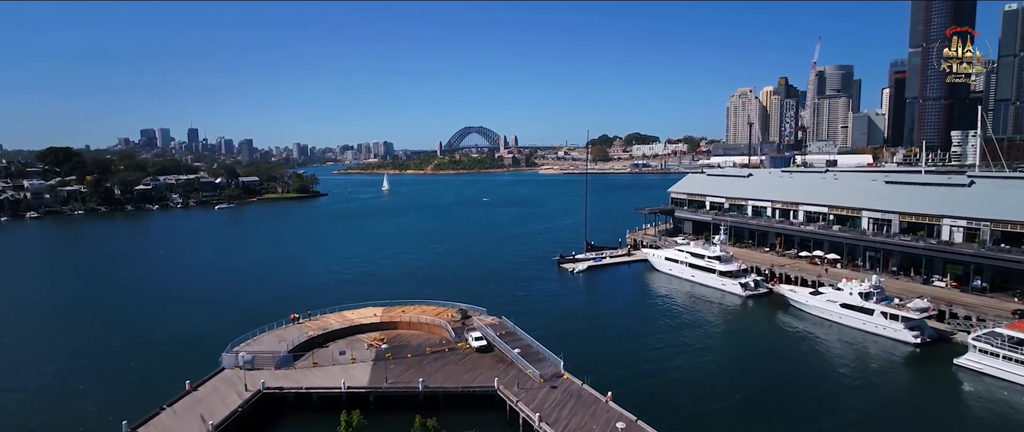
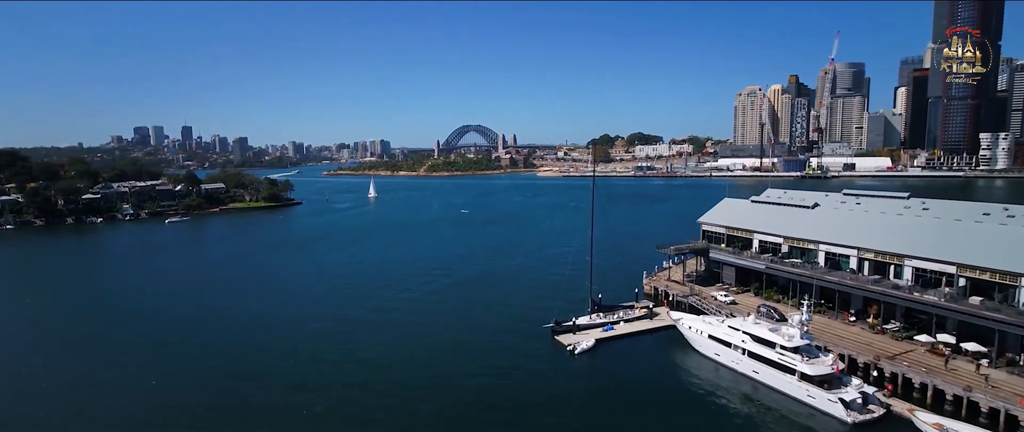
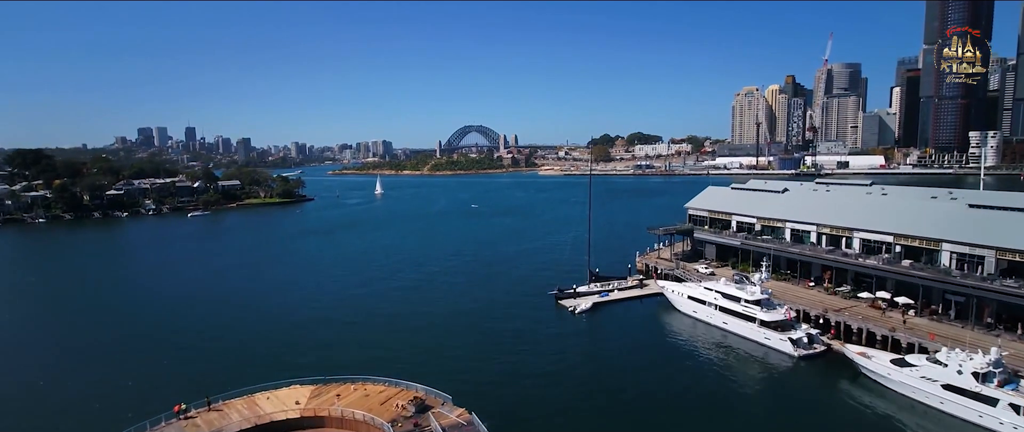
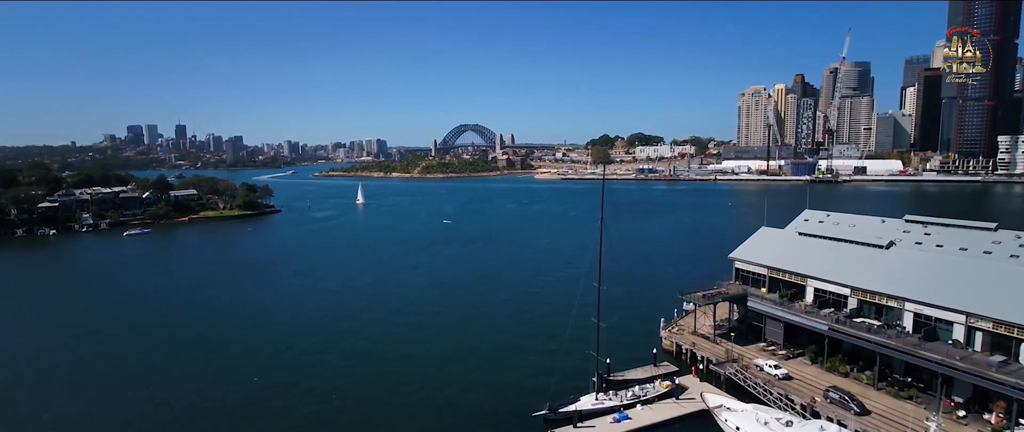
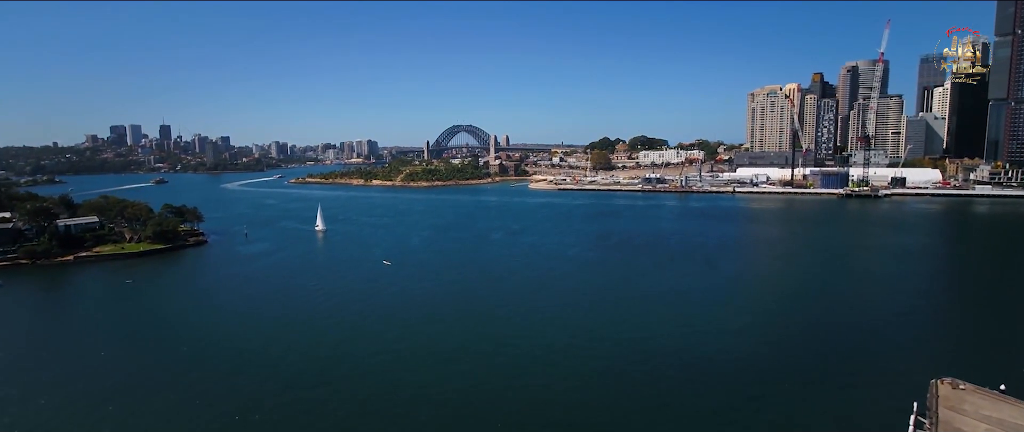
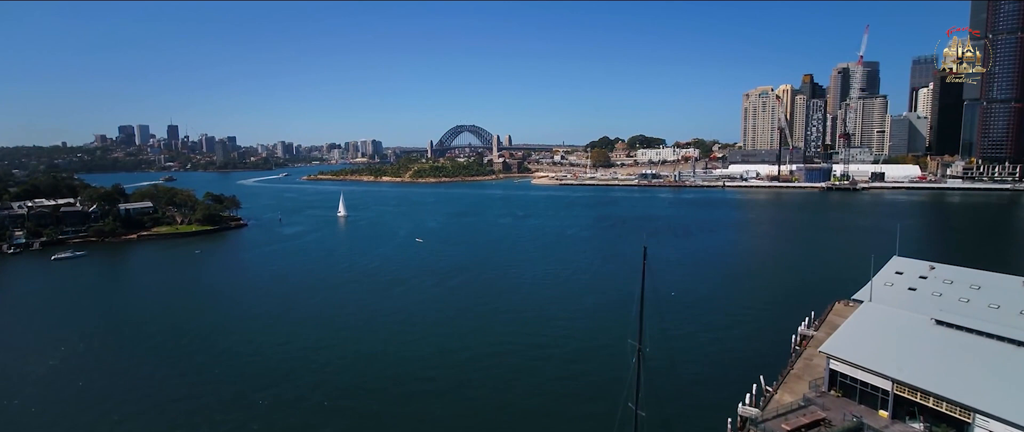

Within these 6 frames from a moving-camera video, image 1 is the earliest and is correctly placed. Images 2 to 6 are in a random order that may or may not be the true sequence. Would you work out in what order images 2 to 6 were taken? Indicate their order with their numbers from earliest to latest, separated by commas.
3, 2, 4, 6, 5
